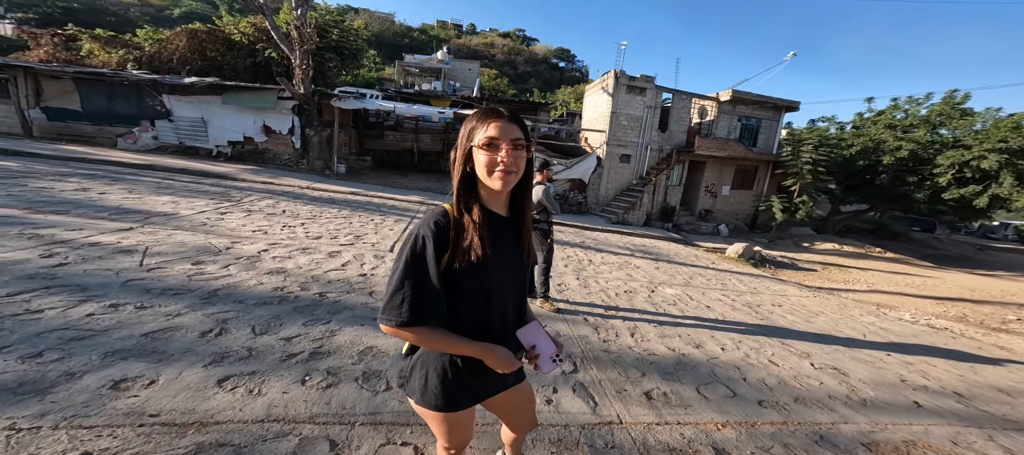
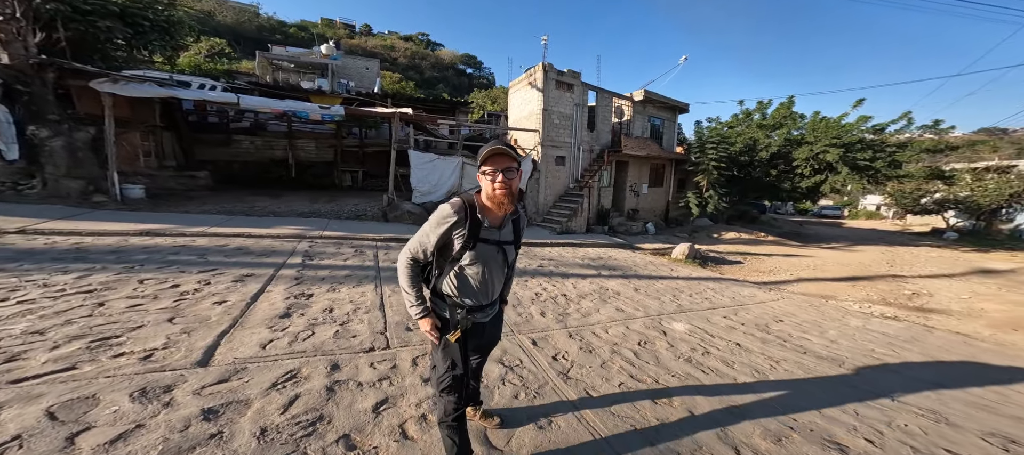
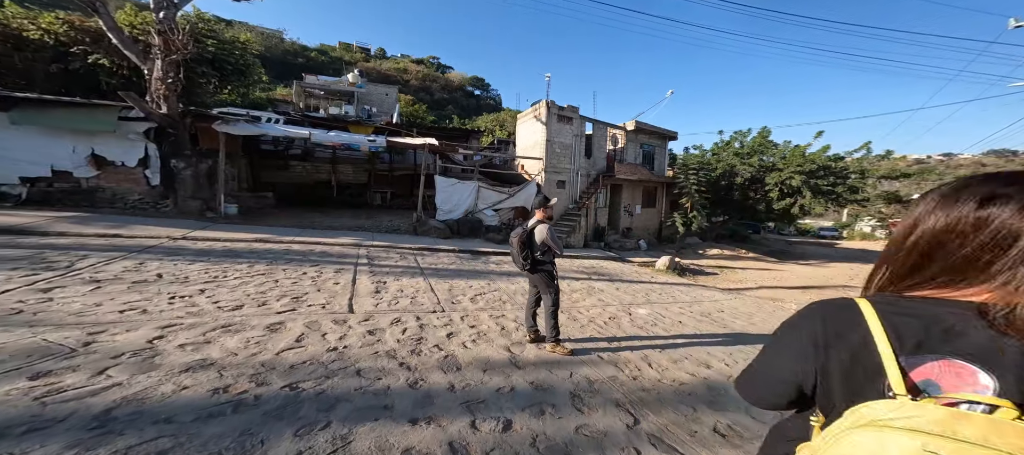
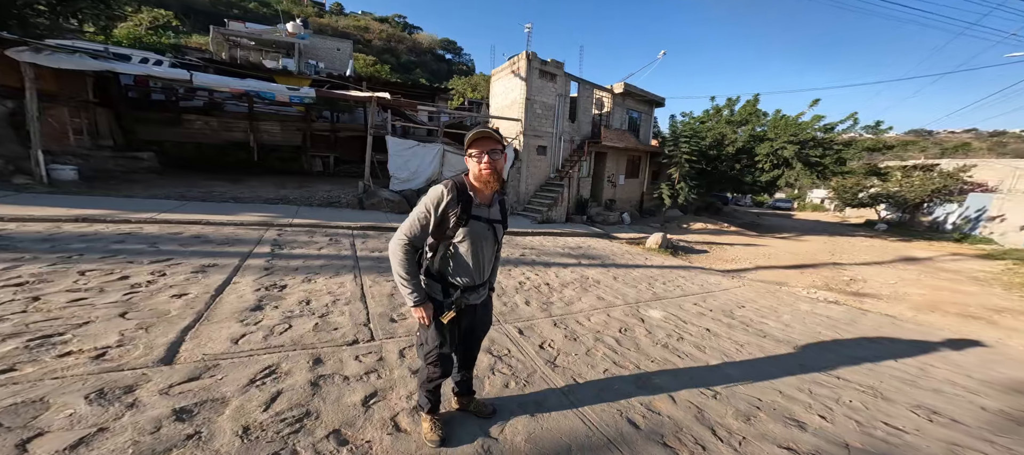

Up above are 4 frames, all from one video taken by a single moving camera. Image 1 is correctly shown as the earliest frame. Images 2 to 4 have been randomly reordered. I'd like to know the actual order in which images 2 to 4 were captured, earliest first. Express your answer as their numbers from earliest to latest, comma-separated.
3, 2, 4
